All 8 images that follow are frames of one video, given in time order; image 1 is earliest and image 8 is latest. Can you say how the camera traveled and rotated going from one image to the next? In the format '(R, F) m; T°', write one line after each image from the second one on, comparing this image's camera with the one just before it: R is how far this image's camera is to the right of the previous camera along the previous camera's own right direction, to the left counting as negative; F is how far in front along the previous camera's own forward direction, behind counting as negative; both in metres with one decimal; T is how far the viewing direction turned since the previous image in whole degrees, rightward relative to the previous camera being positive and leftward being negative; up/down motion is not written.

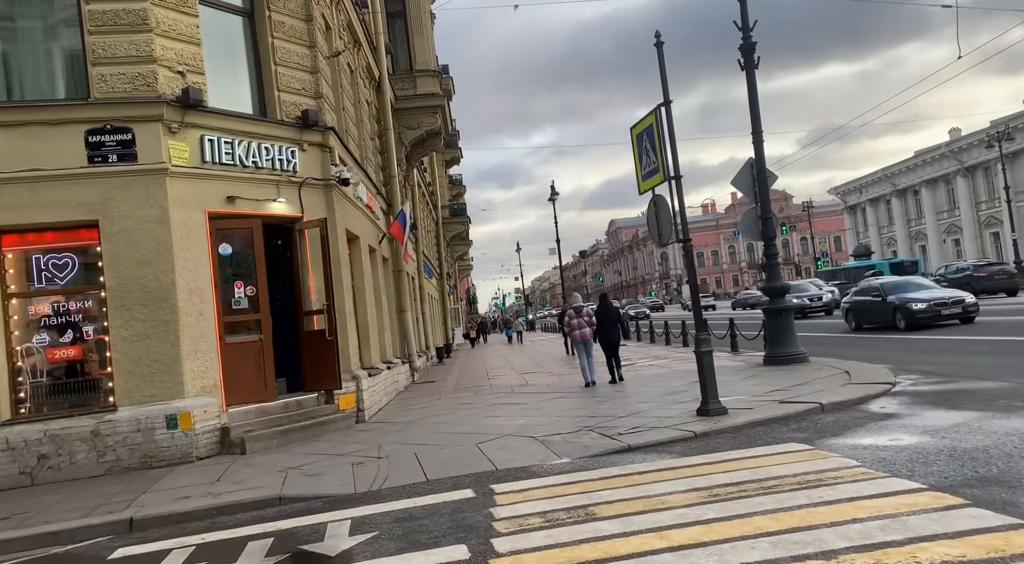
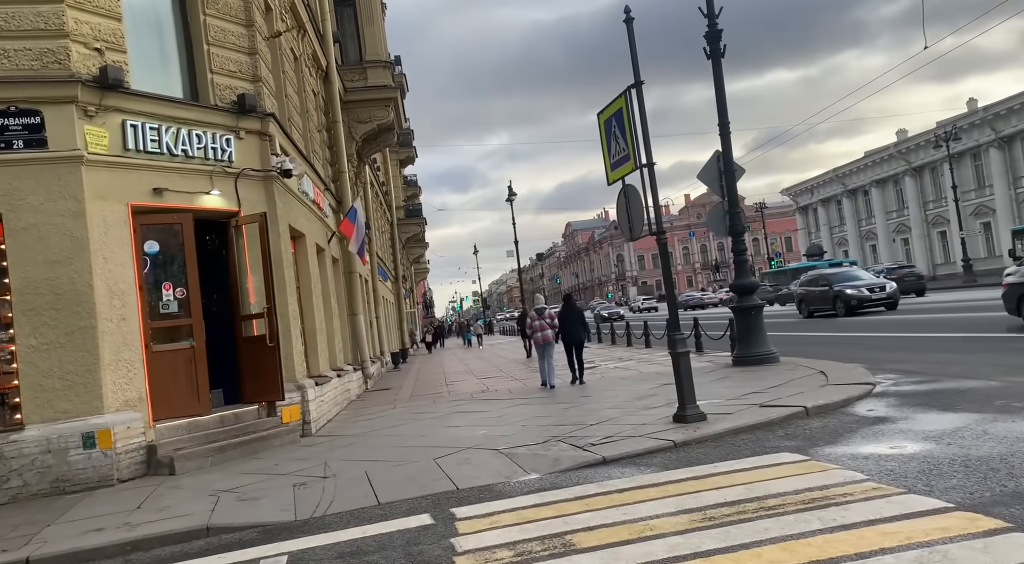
(0.0, +0.8) m; +3°
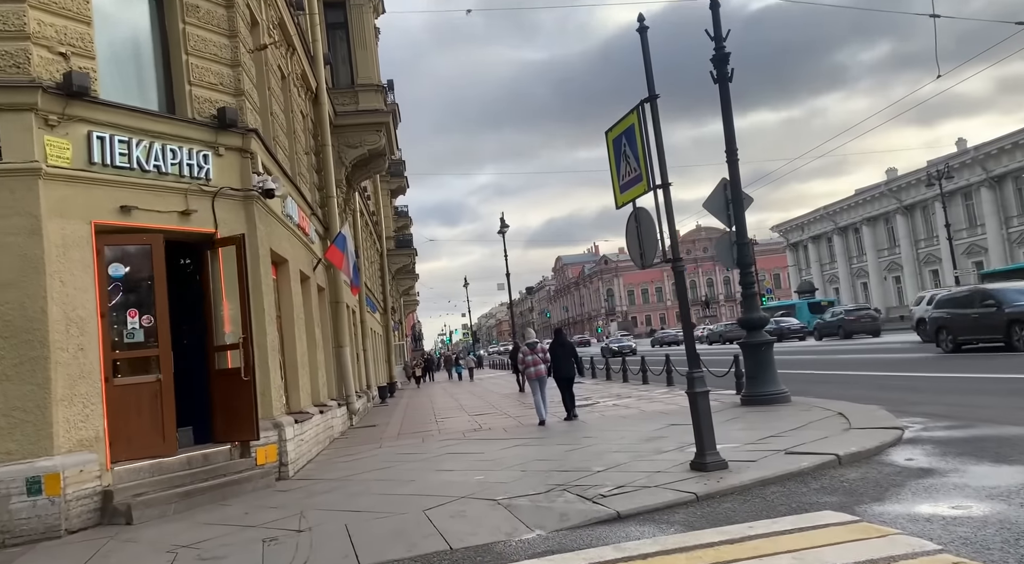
(-0.1, +0.8) m; +1°
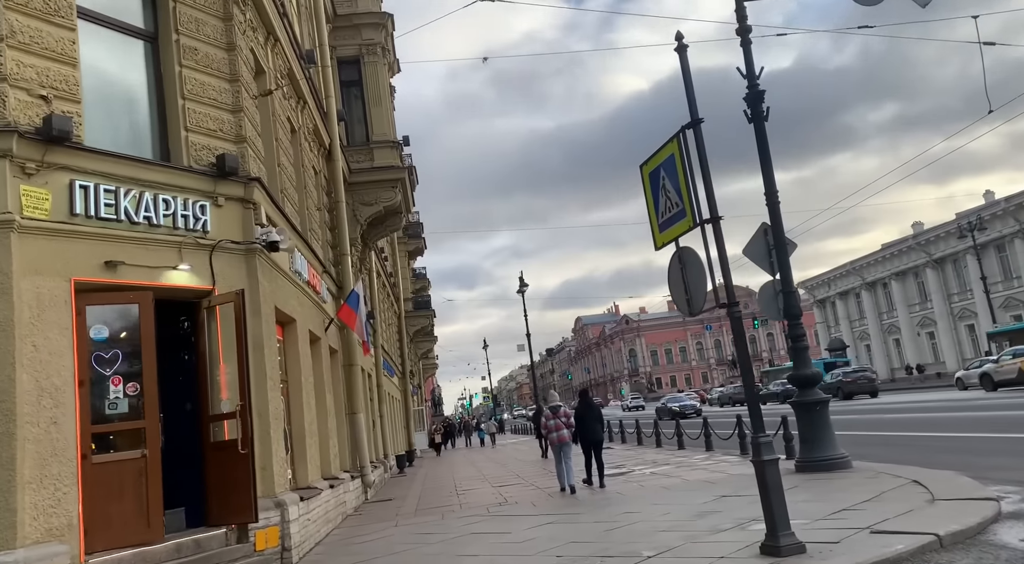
(-0.1, +1.0) m; -1°
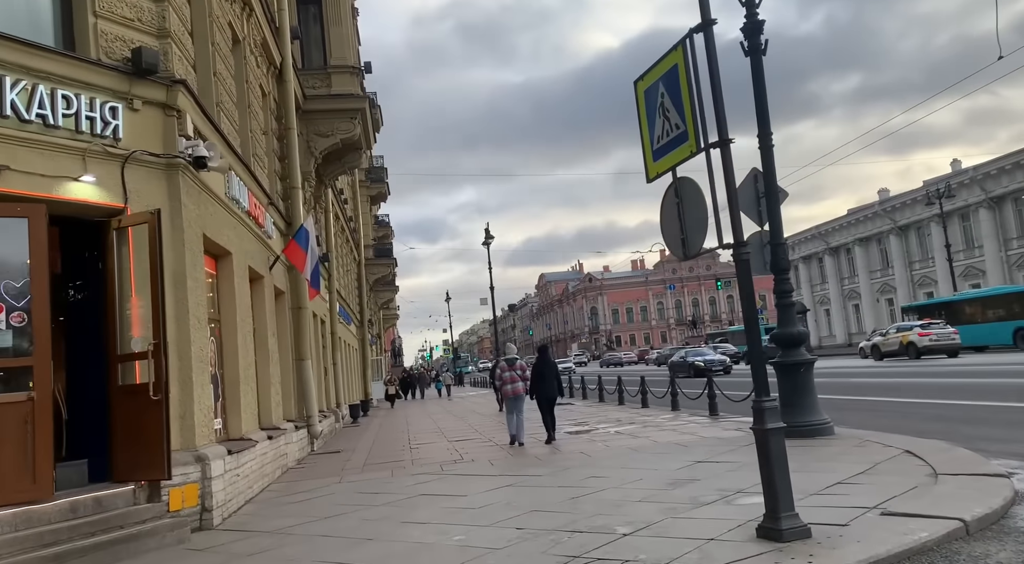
(0.0, +1.1) m; +3°
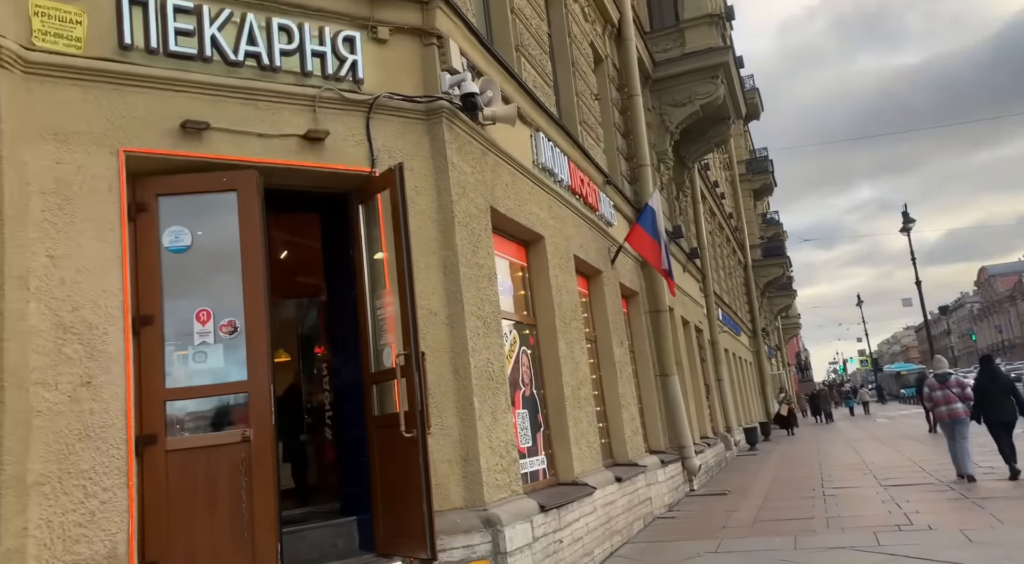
(-0.3, +3.1) m; -28°
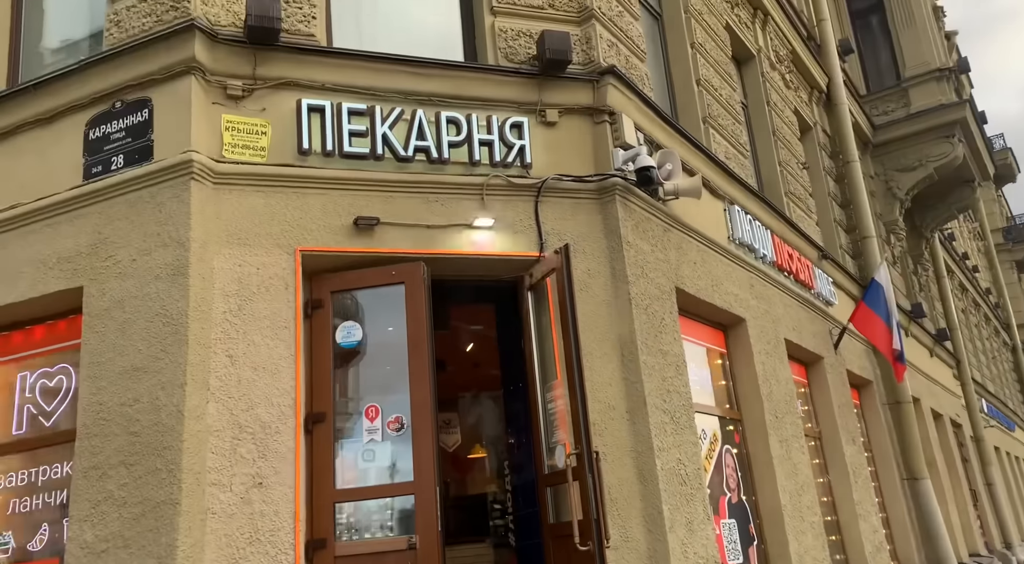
(+0.2, +0.5) m; -16°
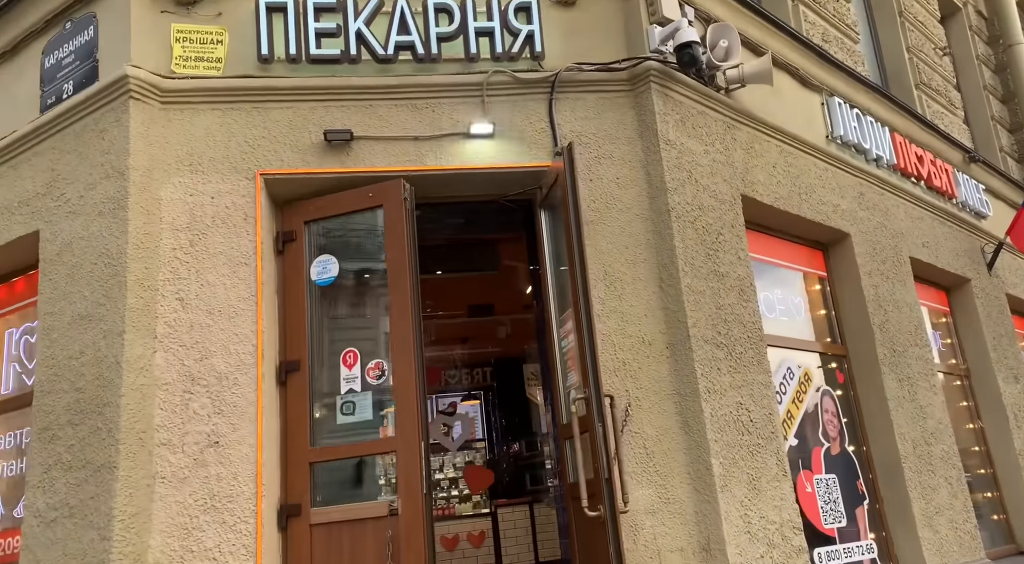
(+0.8, +1.0) m; -11°
